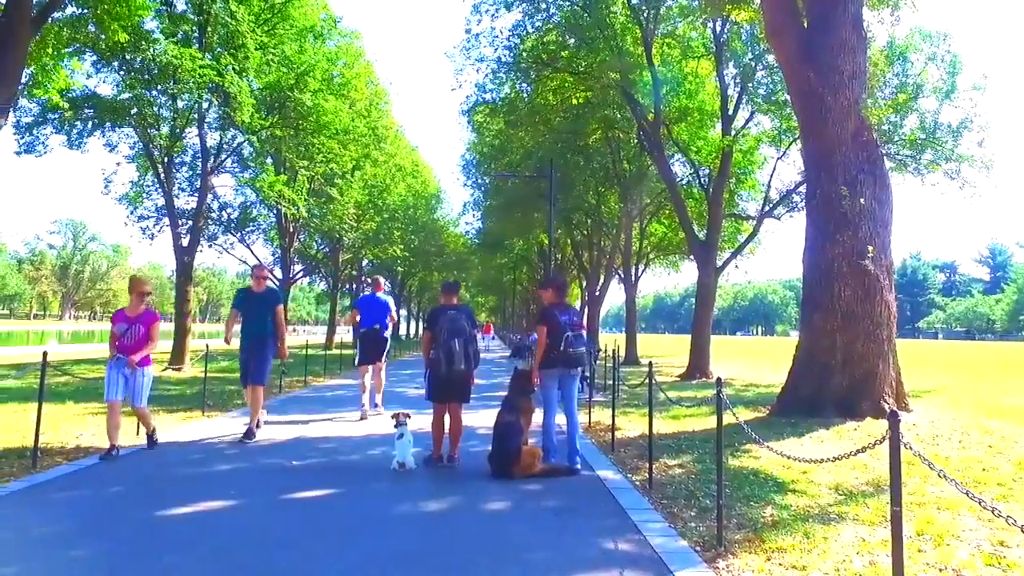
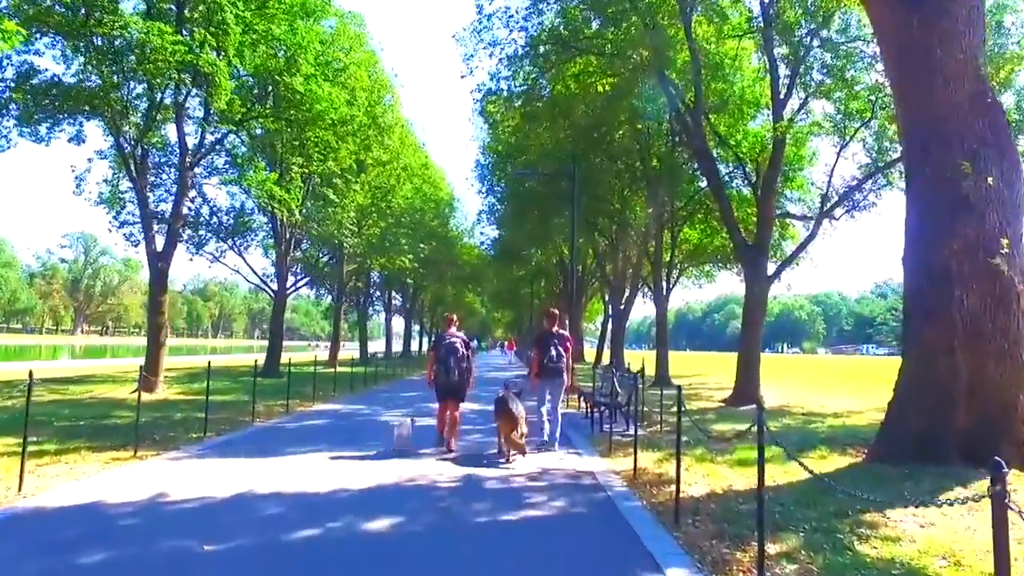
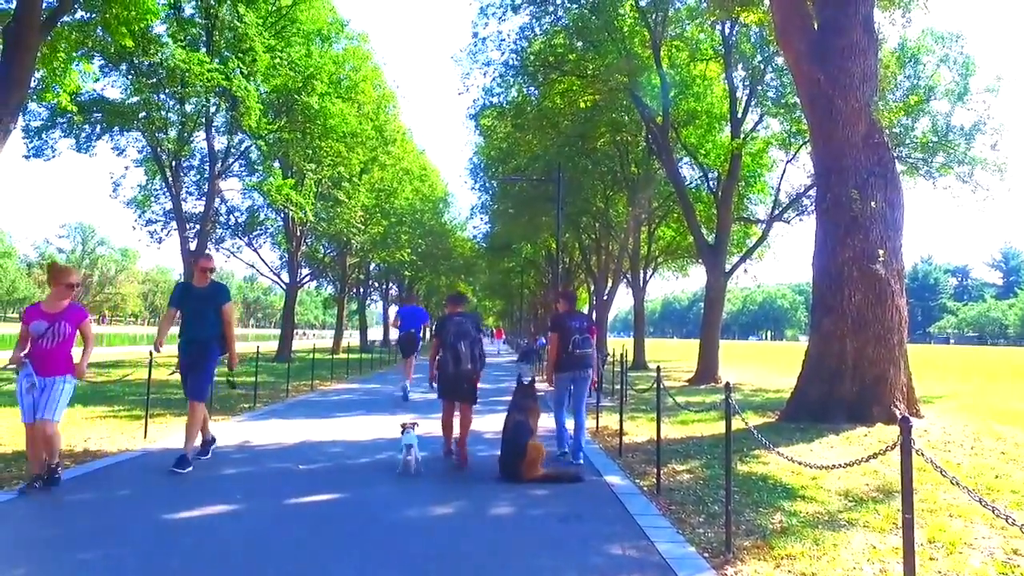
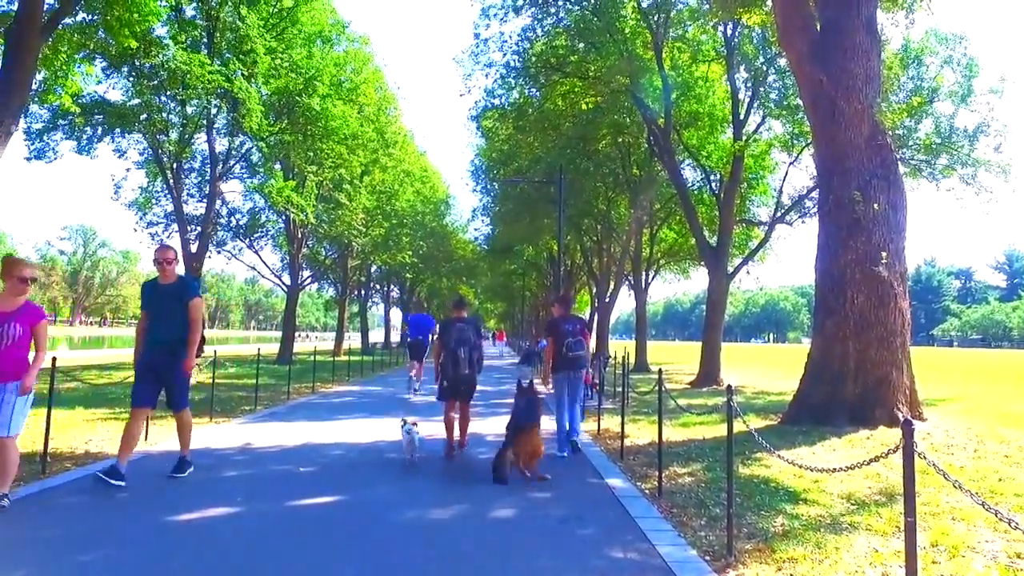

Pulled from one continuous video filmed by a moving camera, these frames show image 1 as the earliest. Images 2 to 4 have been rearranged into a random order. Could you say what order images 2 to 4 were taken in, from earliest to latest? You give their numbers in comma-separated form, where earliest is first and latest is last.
3, 4, 2
